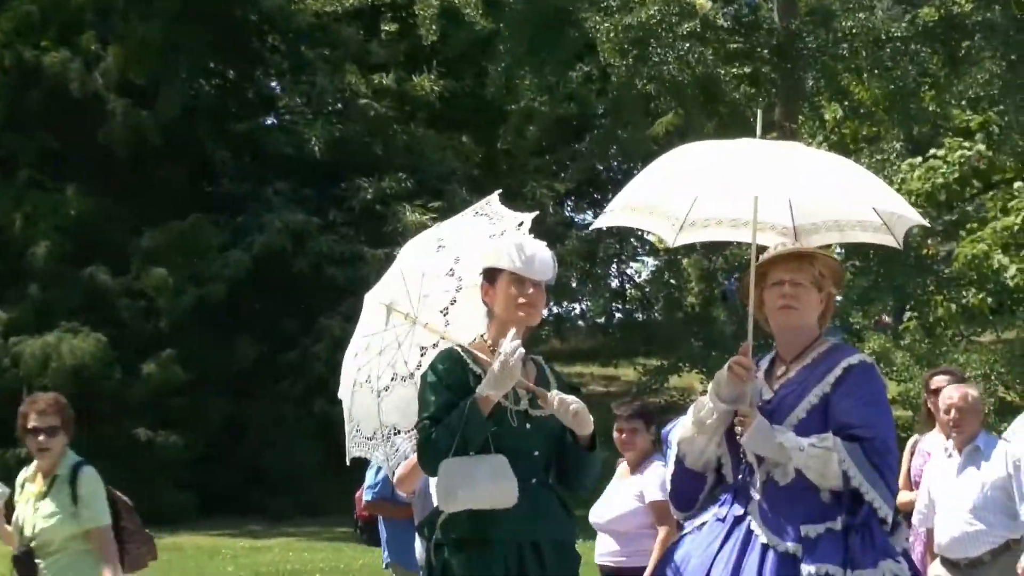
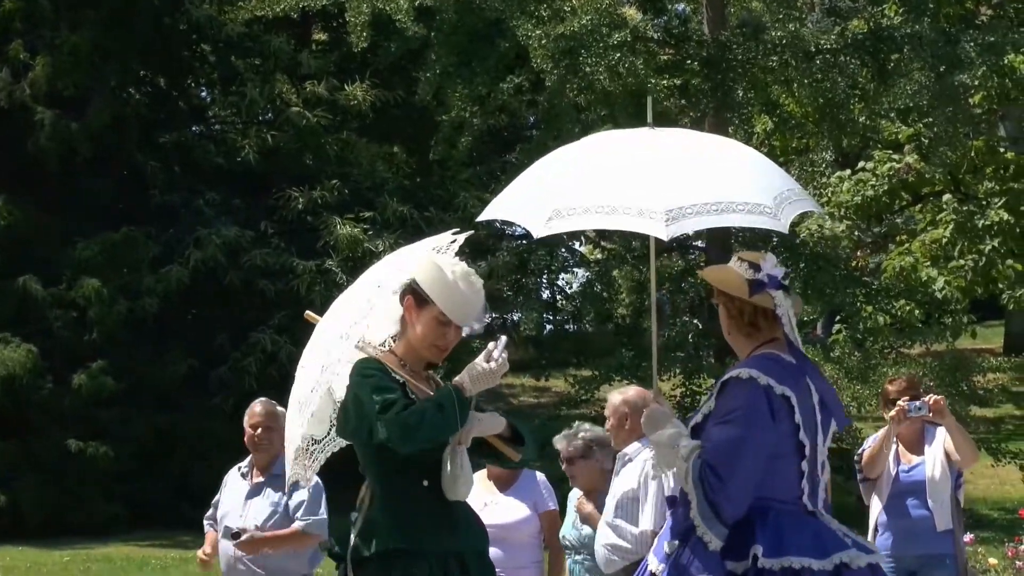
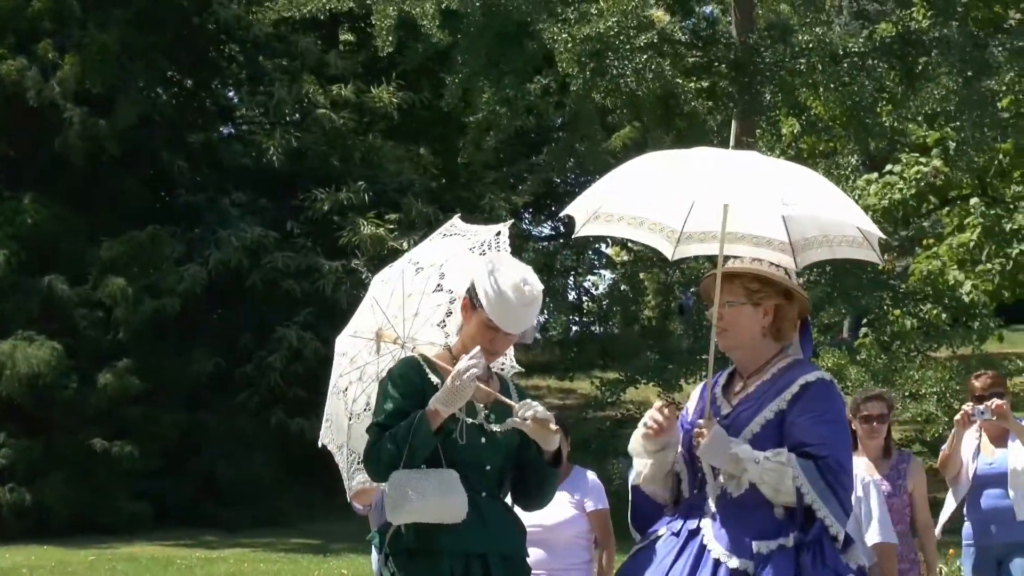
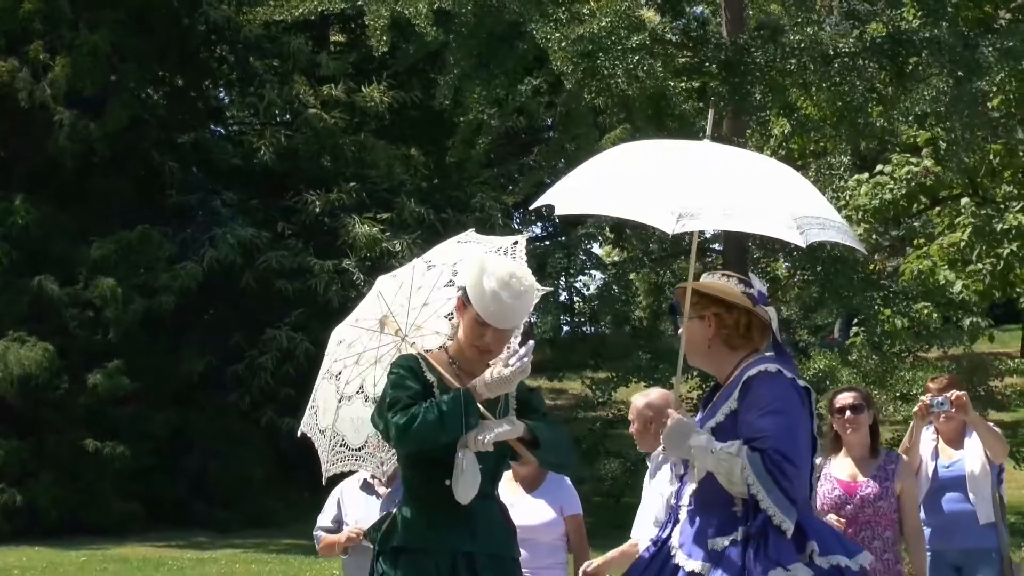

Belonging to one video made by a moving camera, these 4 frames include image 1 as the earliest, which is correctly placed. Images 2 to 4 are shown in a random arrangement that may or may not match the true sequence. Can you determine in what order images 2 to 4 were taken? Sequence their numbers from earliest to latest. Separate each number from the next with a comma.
3, 4, 2
